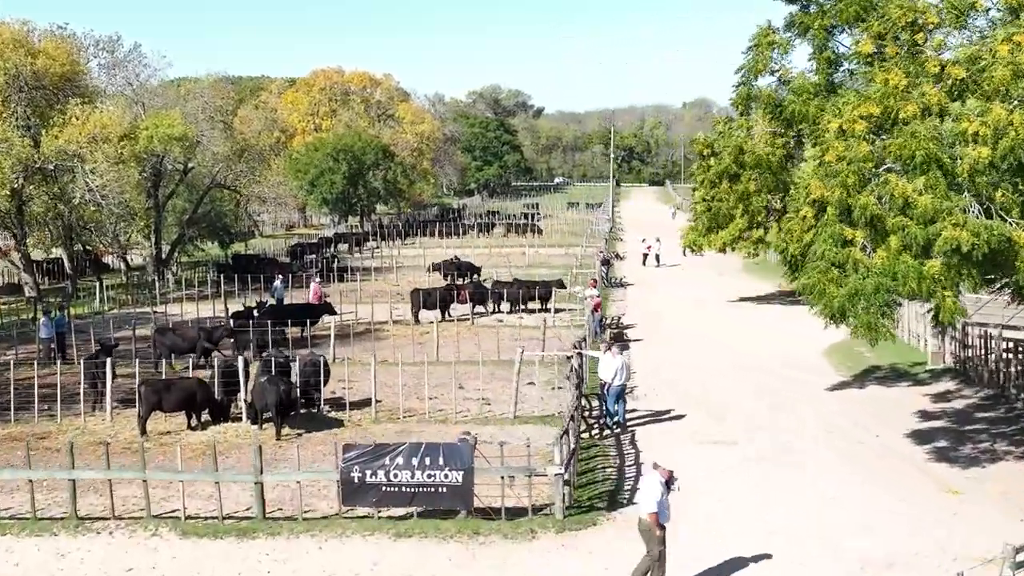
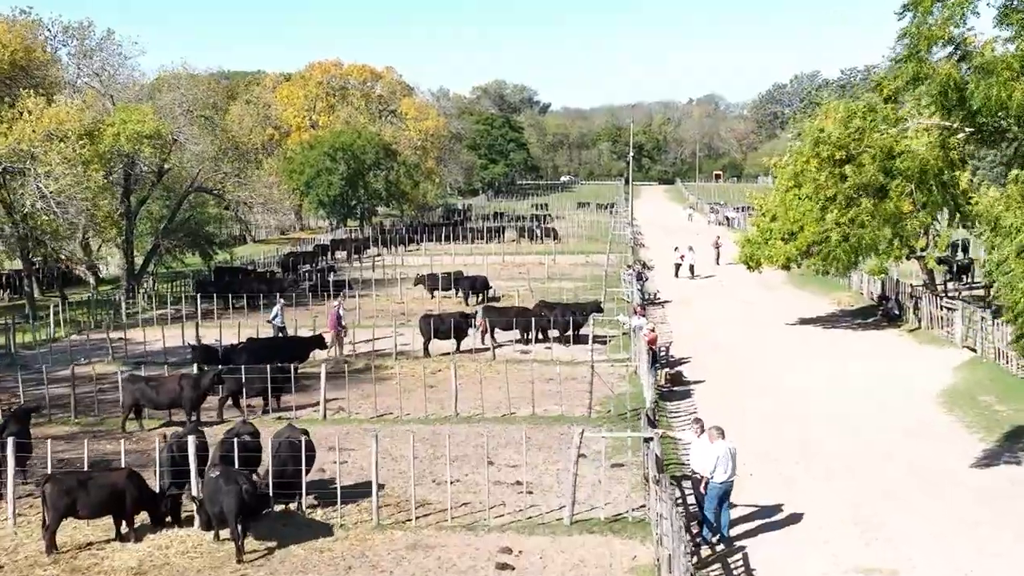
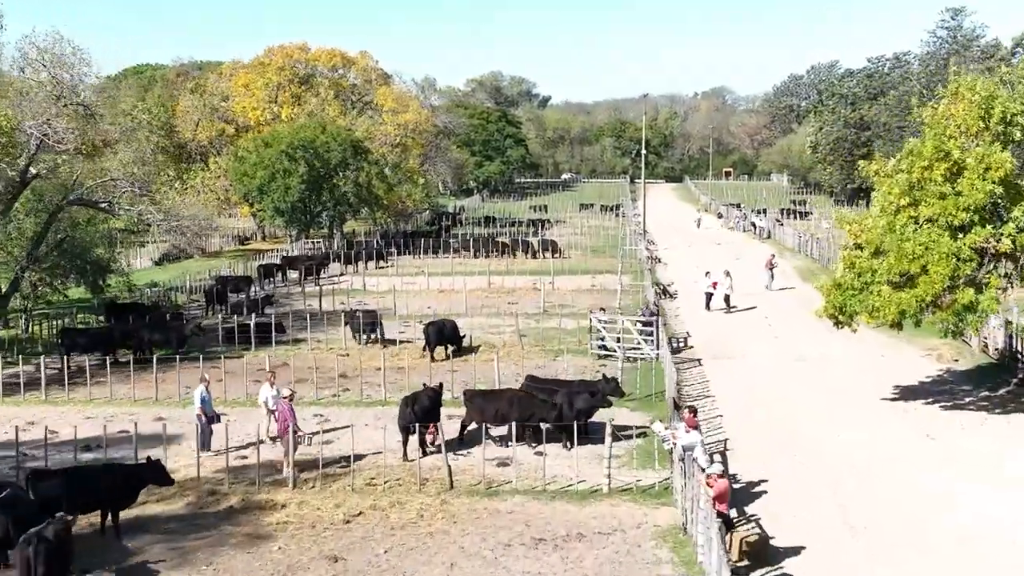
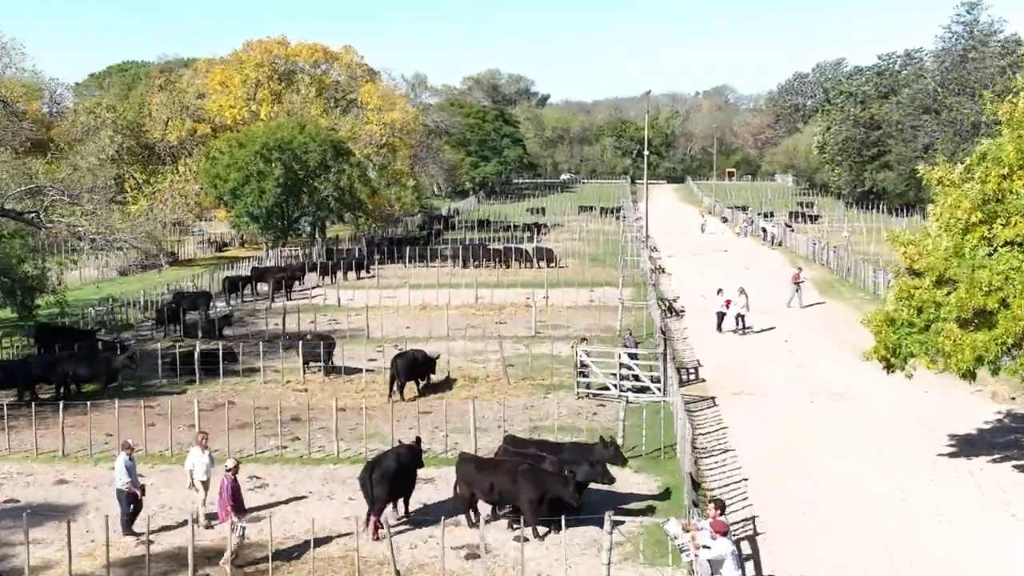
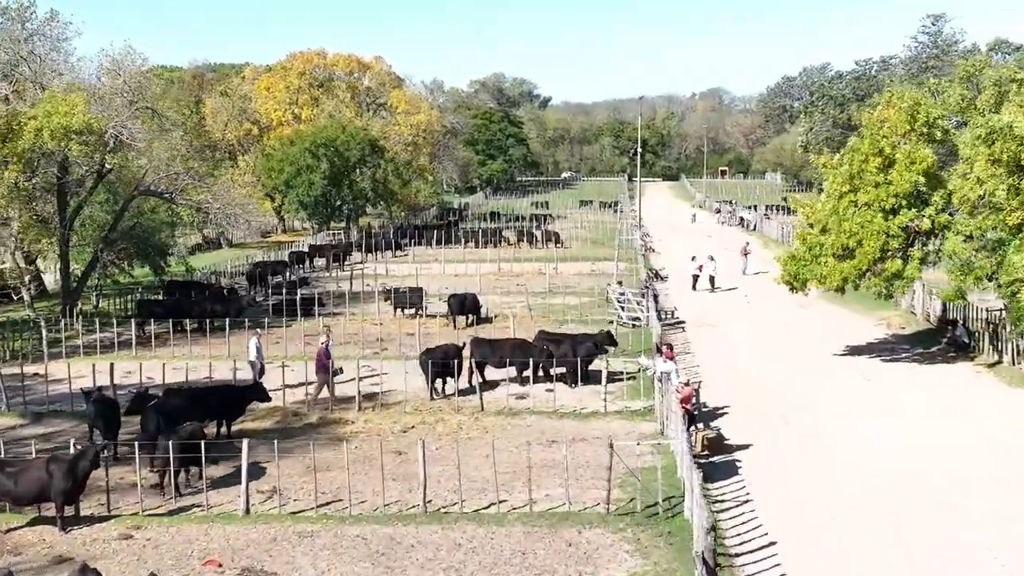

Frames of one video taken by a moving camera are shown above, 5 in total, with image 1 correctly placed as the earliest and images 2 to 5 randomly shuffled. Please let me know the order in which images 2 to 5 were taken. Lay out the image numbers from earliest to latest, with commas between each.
2, 5, 3, 4
